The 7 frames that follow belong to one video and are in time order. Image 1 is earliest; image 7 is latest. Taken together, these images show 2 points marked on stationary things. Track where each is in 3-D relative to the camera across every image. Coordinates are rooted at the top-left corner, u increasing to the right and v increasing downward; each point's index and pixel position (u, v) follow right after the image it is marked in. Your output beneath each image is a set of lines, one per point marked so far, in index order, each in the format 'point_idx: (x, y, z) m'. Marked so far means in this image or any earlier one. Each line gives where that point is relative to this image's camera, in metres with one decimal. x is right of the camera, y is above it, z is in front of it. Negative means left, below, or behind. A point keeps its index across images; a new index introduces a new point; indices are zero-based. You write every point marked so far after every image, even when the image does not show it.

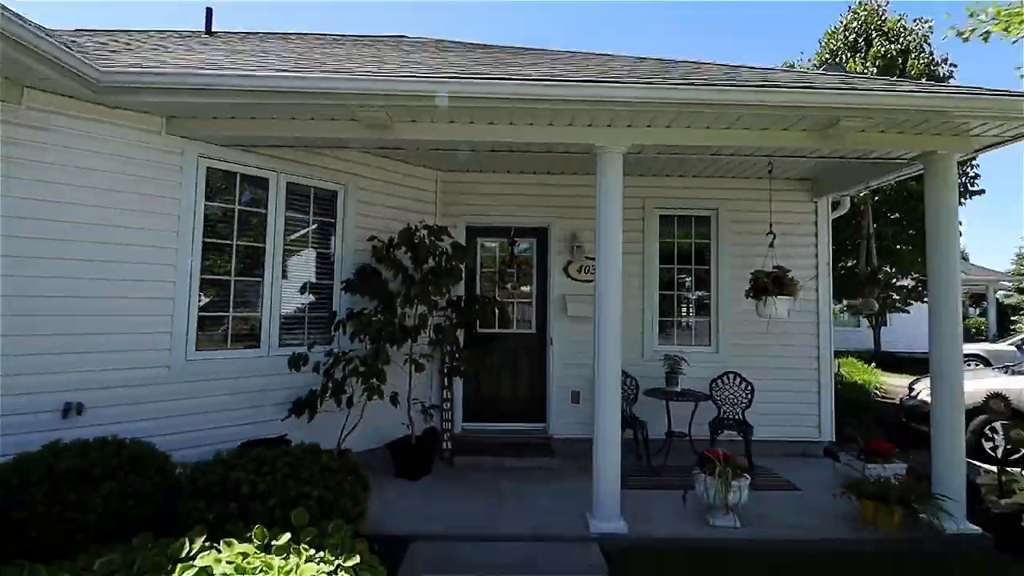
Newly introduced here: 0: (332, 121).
0: (-1.4, +1.2, +3.8) m
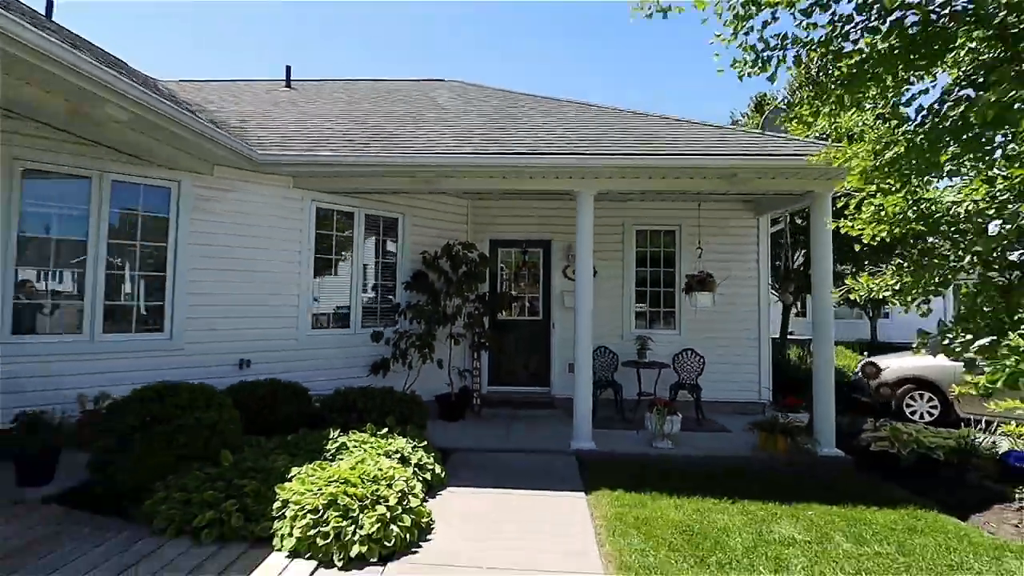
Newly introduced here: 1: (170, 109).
0: (-1.3, +1.2, +5.8) m
1: (-2.8, +1.4, +4.4) m
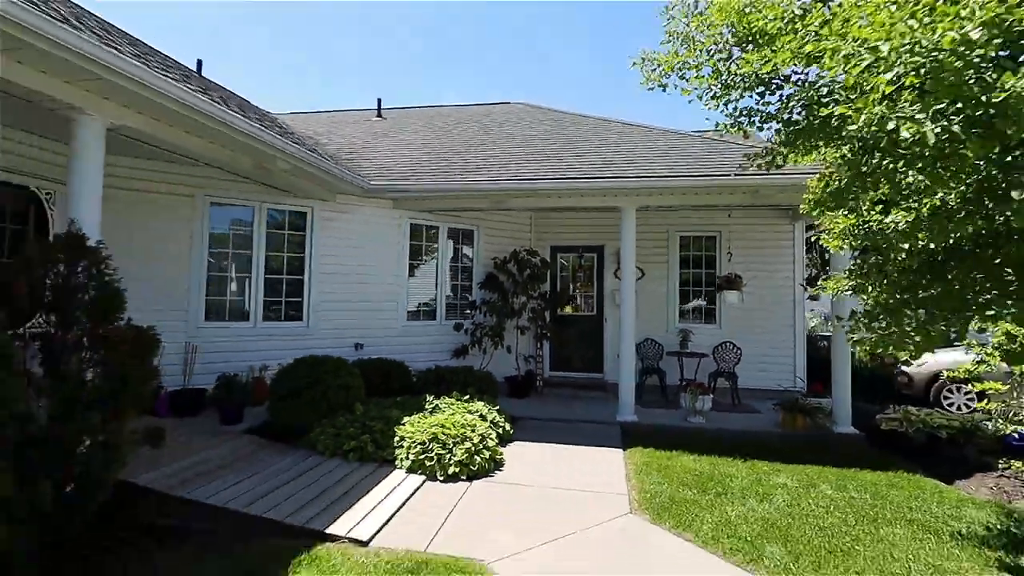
0: (-0.5, +1.2, +7.3) m
1: (-2.3, +1.4, +6.0) m
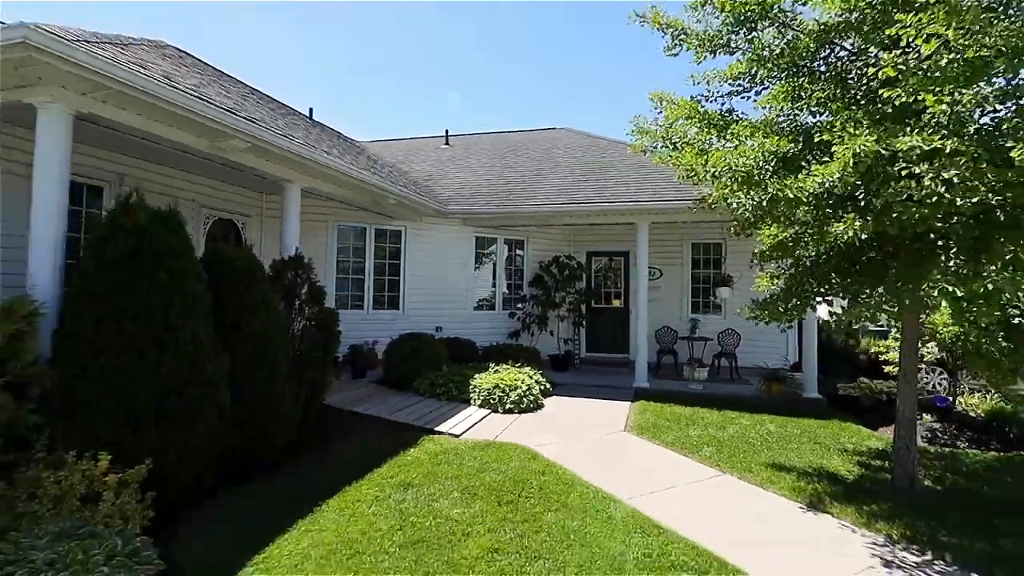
0: (+0.2, +1.3, +9.6) m
1: (-1.6, +1.5, +8.6) m
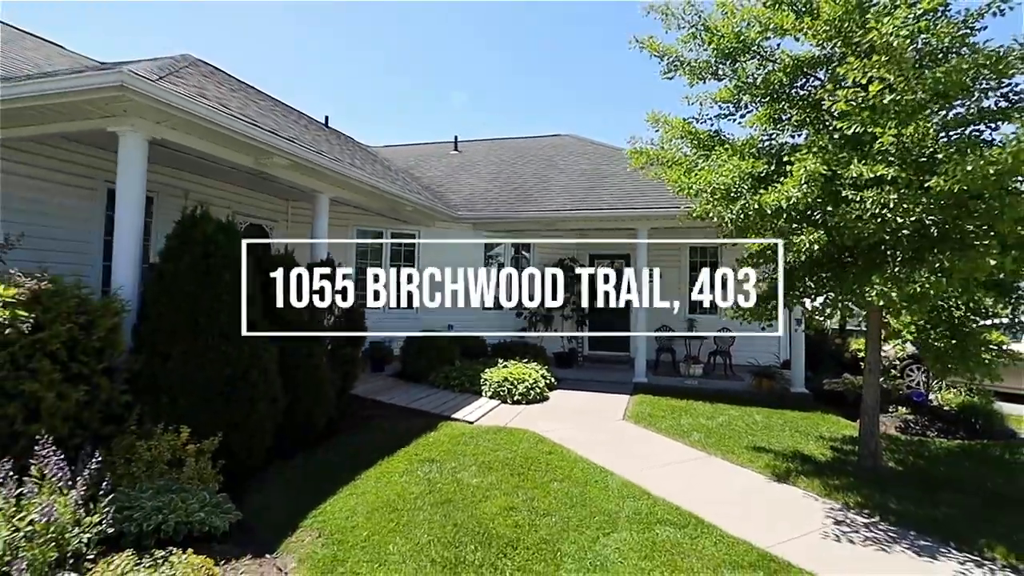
0: (+0.3, +1.3, +10.3) m
1: (-1.5, +1.5, +9.2) m
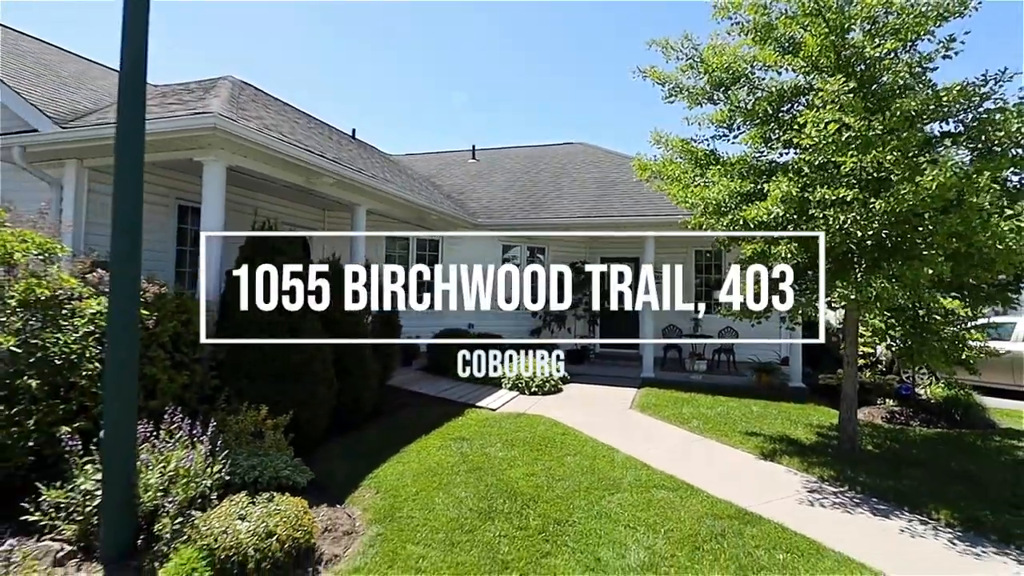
0: (+0.7, +1.2, +11.1) m
1: (-1.2, +1.4, +10.0) m
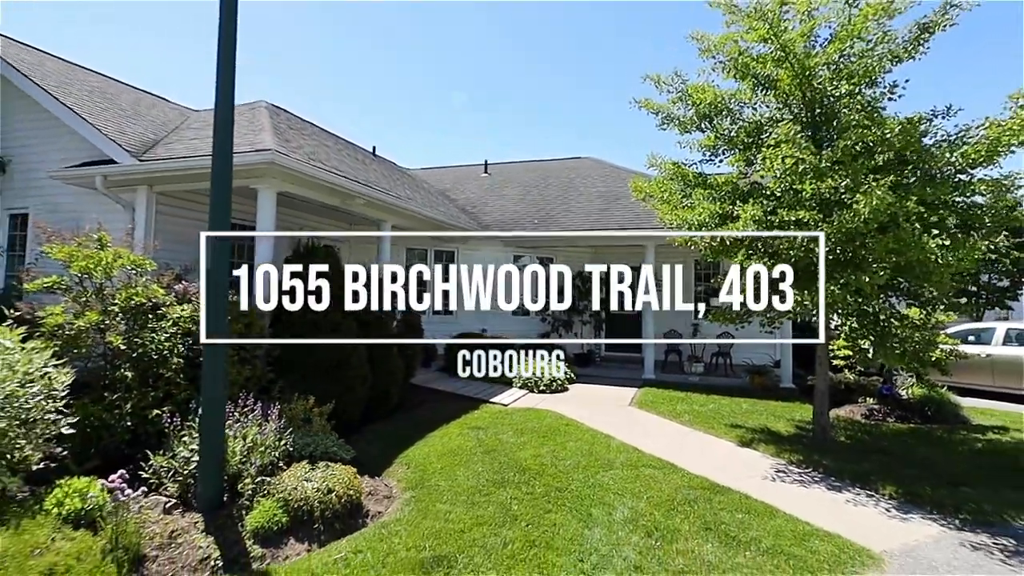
0: (+0.9, +1.1, +11.9) m
1: (-1.0, +1.3, +10.9) m
